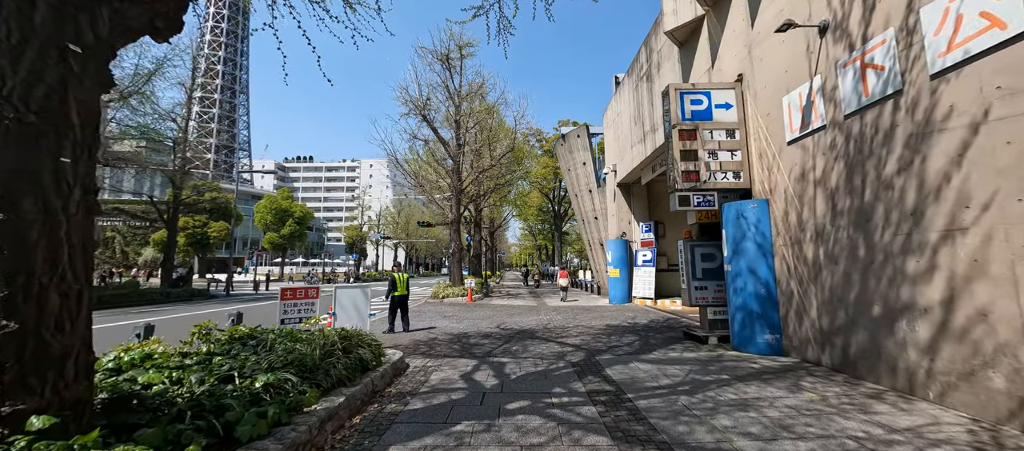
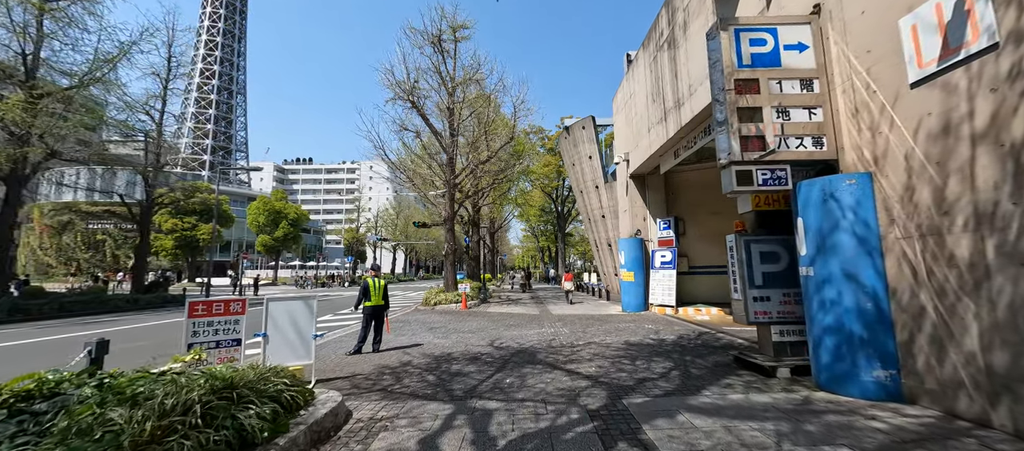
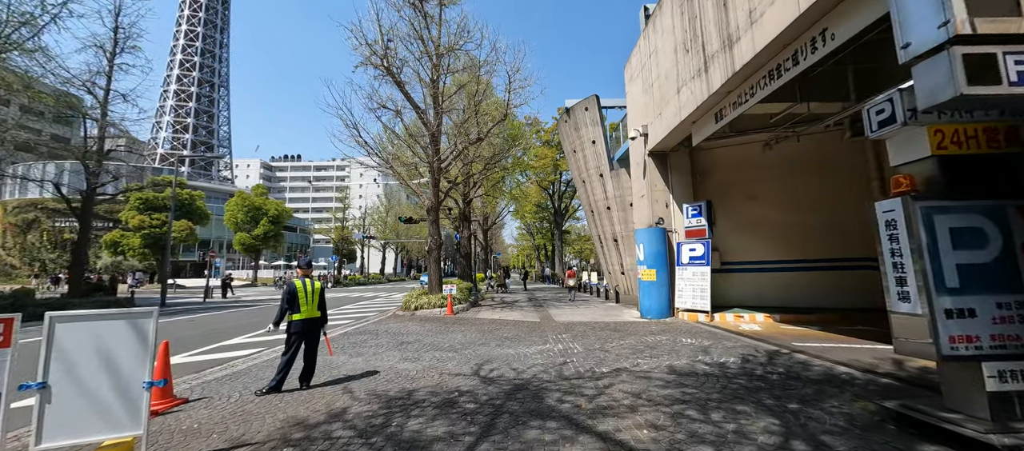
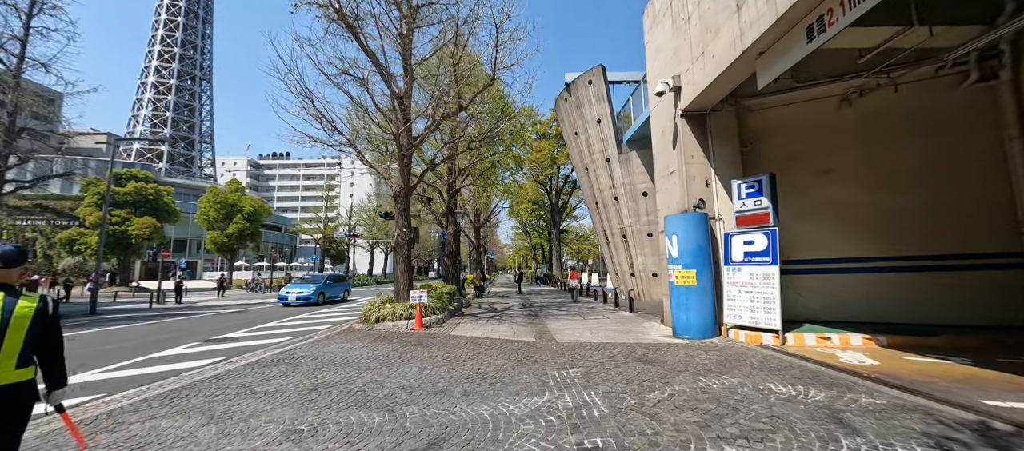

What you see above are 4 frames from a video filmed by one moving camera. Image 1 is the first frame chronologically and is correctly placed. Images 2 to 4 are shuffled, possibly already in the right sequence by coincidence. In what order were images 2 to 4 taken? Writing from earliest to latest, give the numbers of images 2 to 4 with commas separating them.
2, 3, 4
